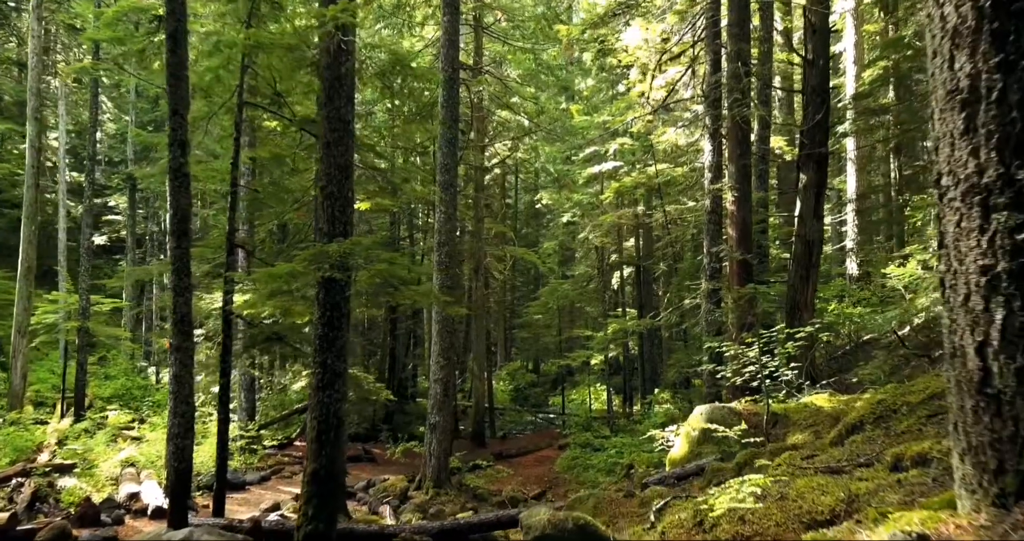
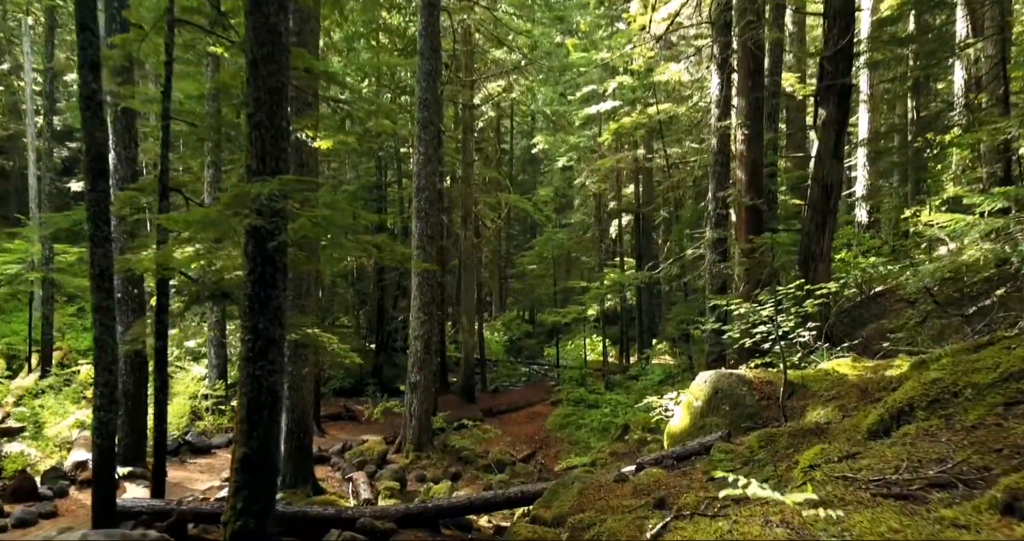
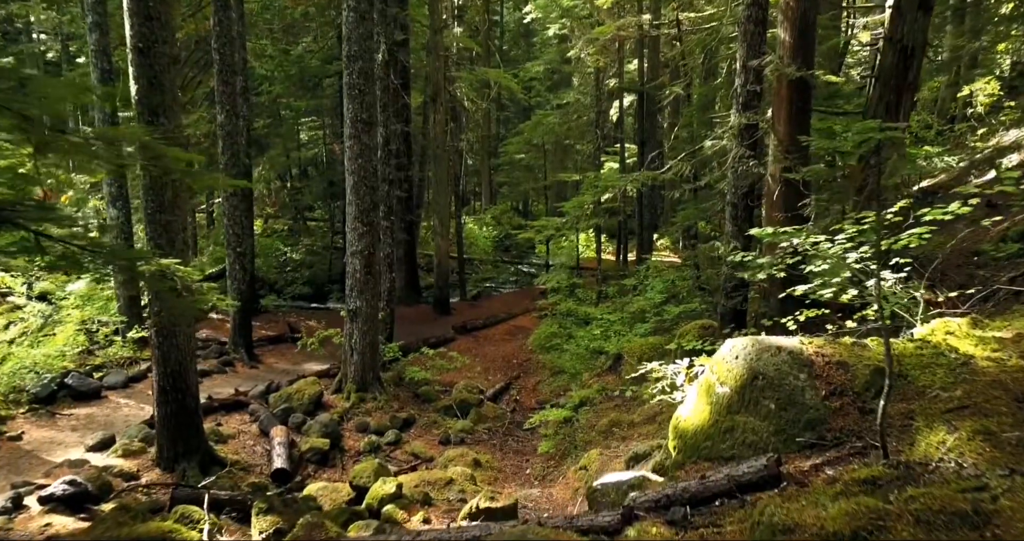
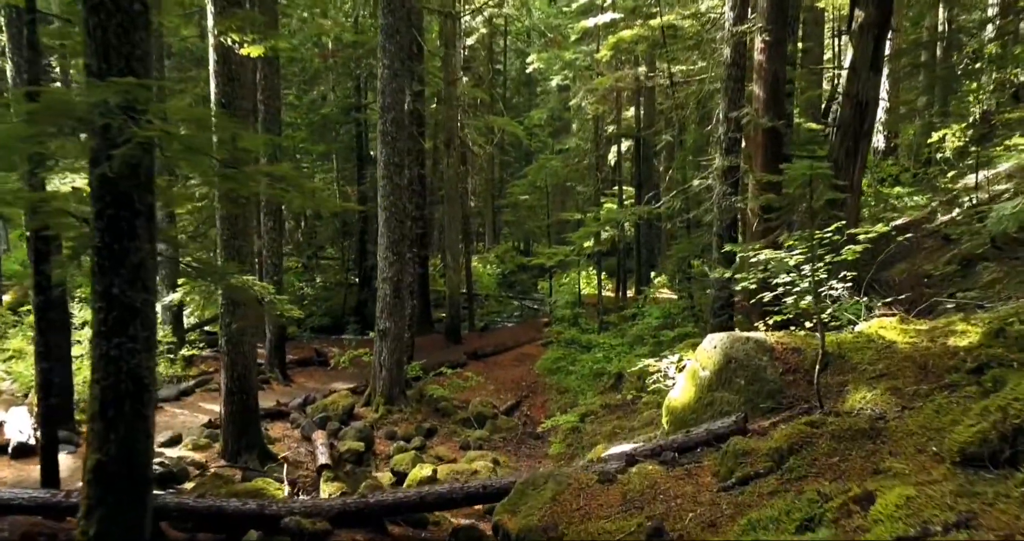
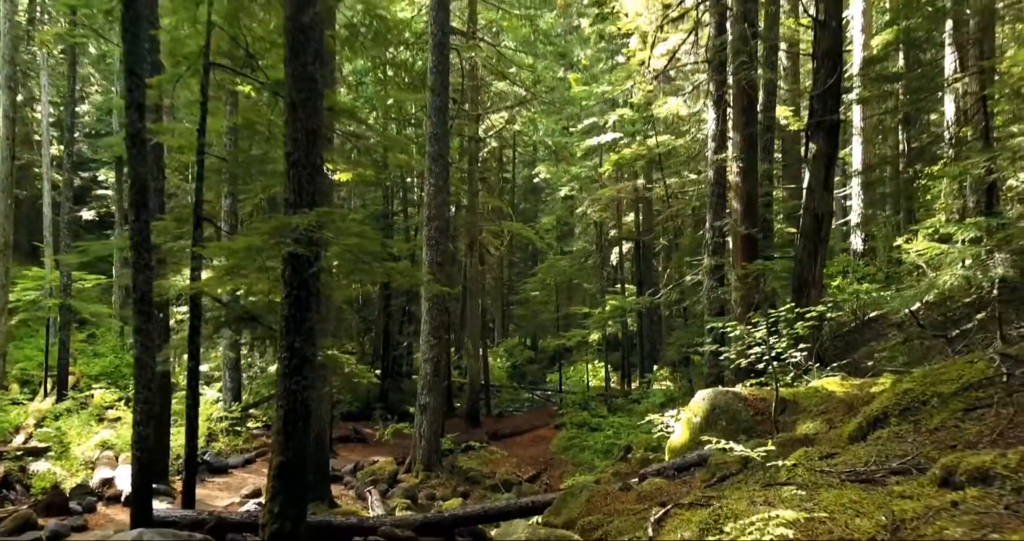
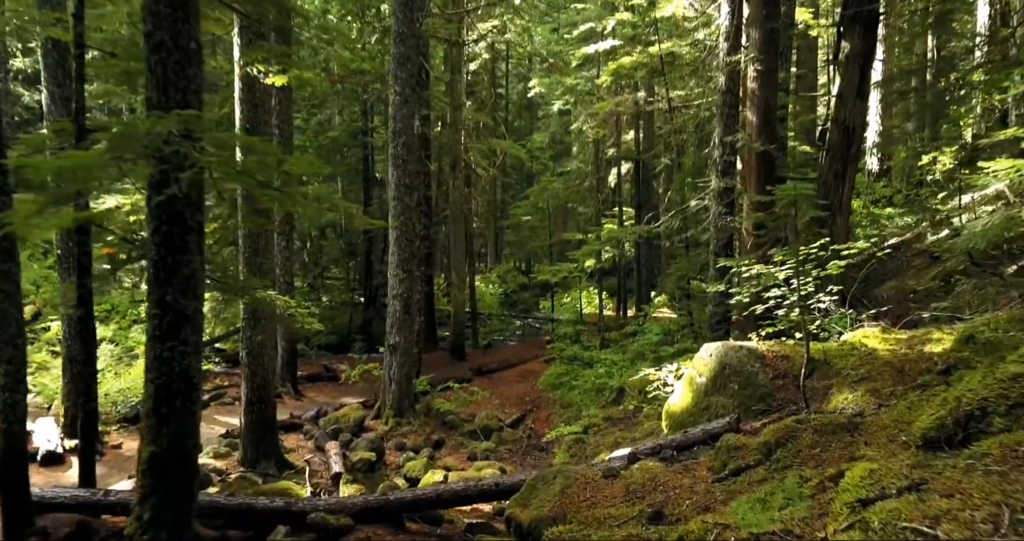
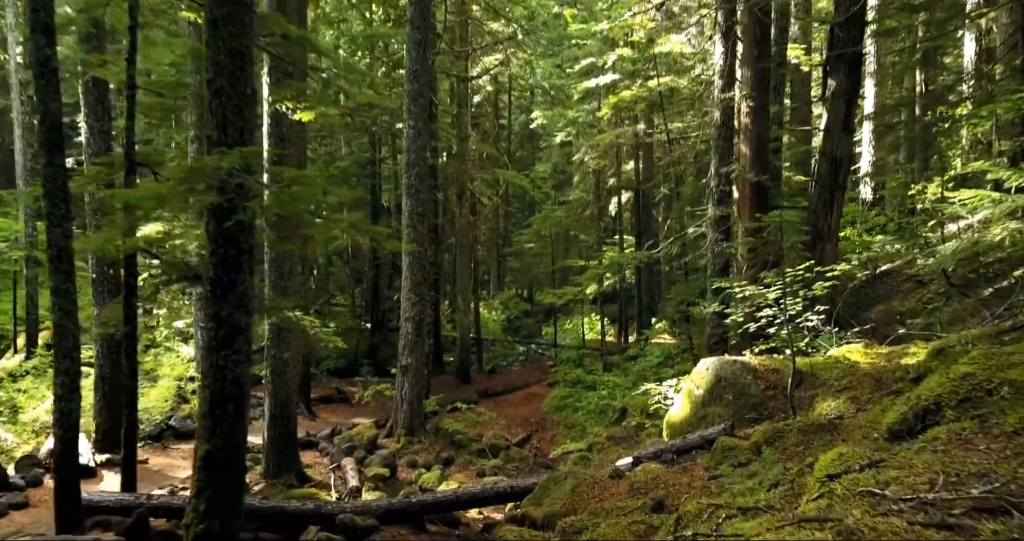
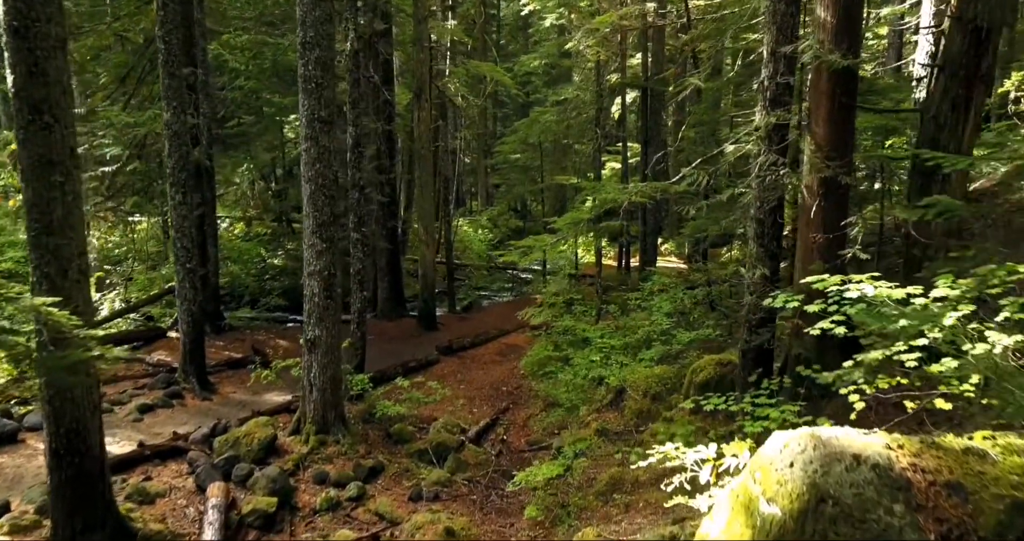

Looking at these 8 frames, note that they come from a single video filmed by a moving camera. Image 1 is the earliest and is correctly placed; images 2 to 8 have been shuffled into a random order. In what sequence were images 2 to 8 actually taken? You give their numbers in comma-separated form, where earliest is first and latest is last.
5, 2, 7, 6, 4, 3, 8
